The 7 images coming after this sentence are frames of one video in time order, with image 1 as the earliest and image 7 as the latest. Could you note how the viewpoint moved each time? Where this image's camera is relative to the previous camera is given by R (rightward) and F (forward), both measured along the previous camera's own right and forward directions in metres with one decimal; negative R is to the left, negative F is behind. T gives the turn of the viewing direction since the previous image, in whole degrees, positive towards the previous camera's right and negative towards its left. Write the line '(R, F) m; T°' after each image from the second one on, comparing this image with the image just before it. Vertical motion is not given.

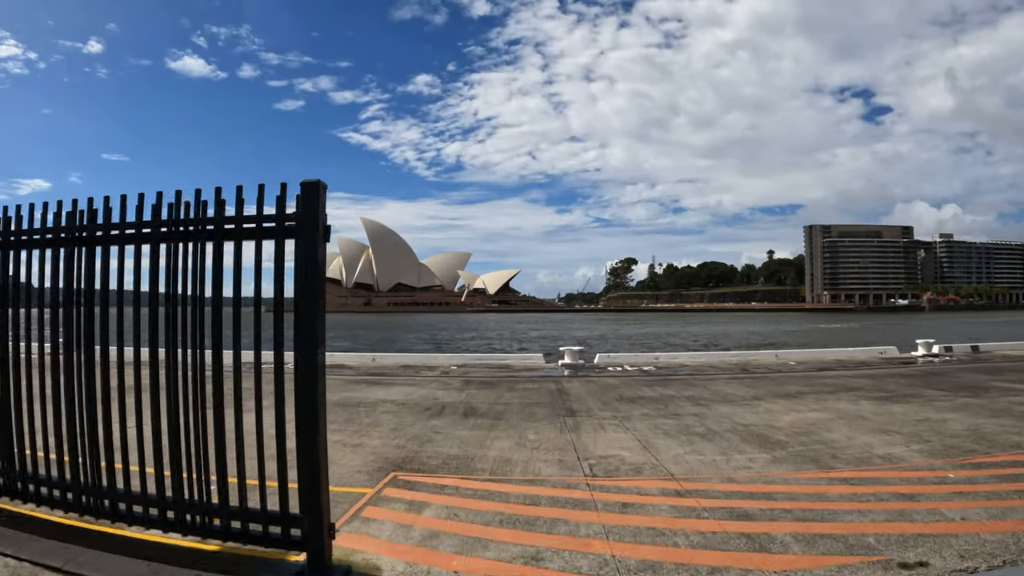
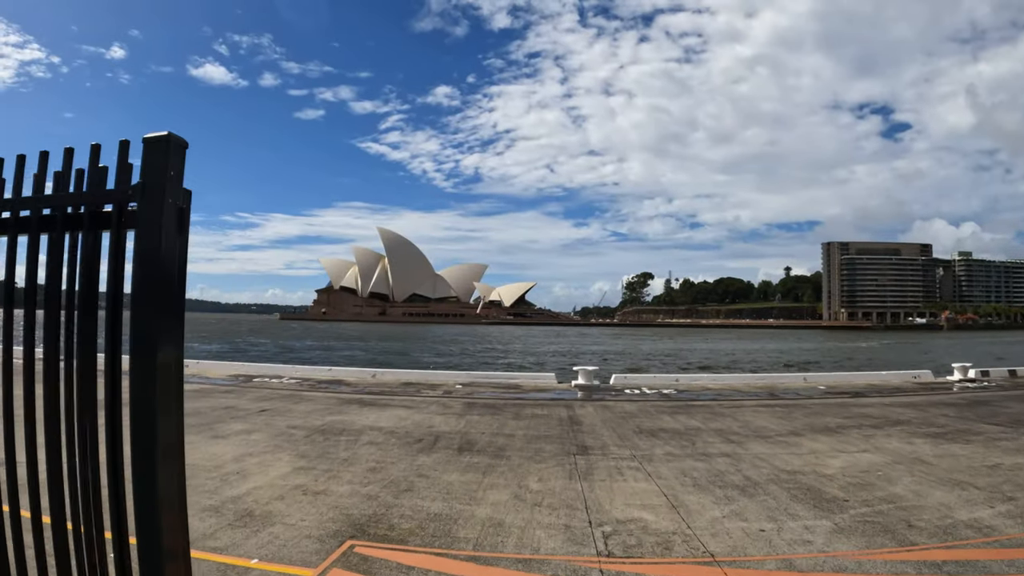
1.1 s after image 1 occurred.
(+0.1, +0.9) m; -2°
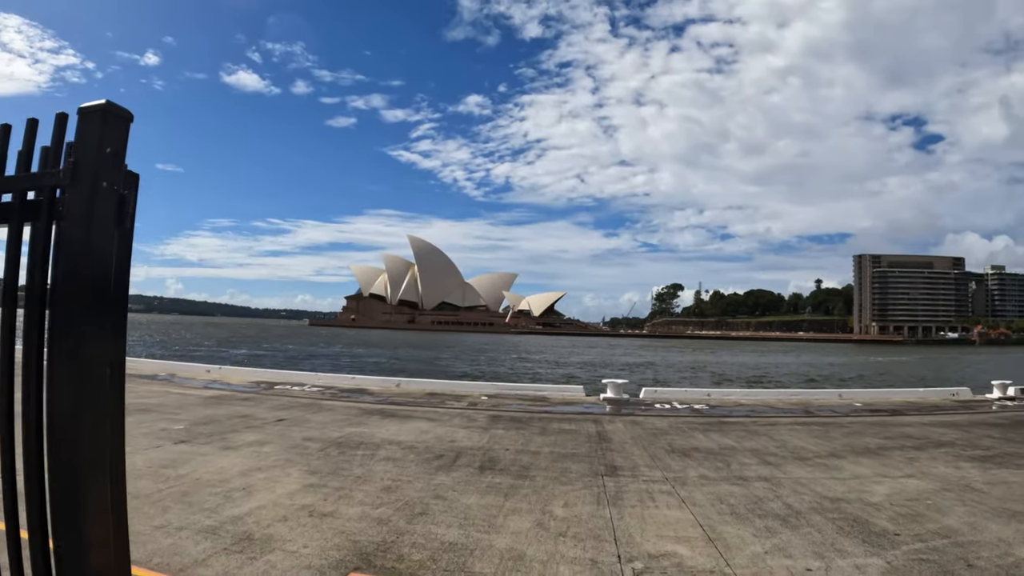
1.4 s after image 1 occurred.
(0.0, +0.3) m; -3°
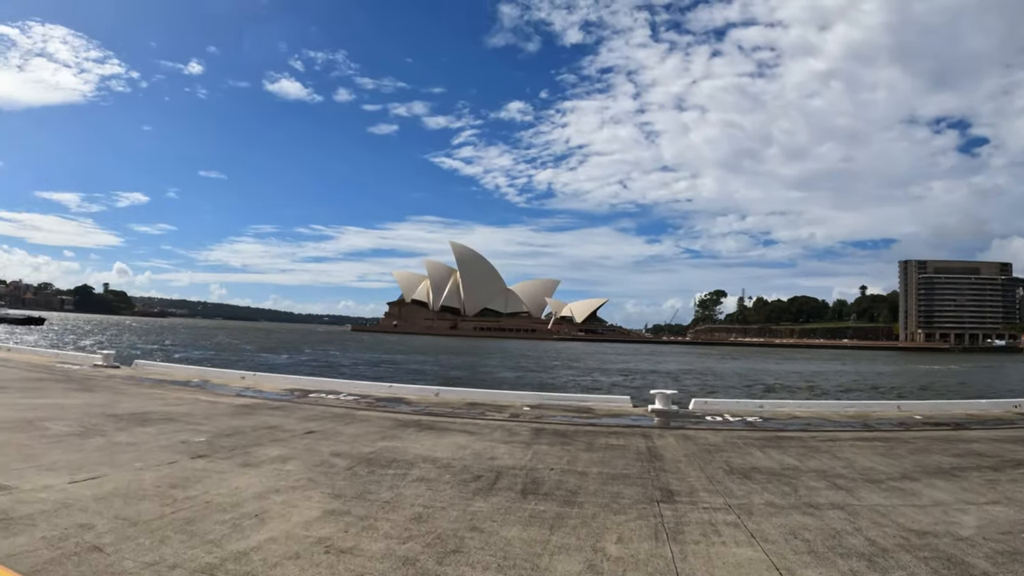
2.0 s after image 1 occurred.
(0.0, +0.5) m; -4°
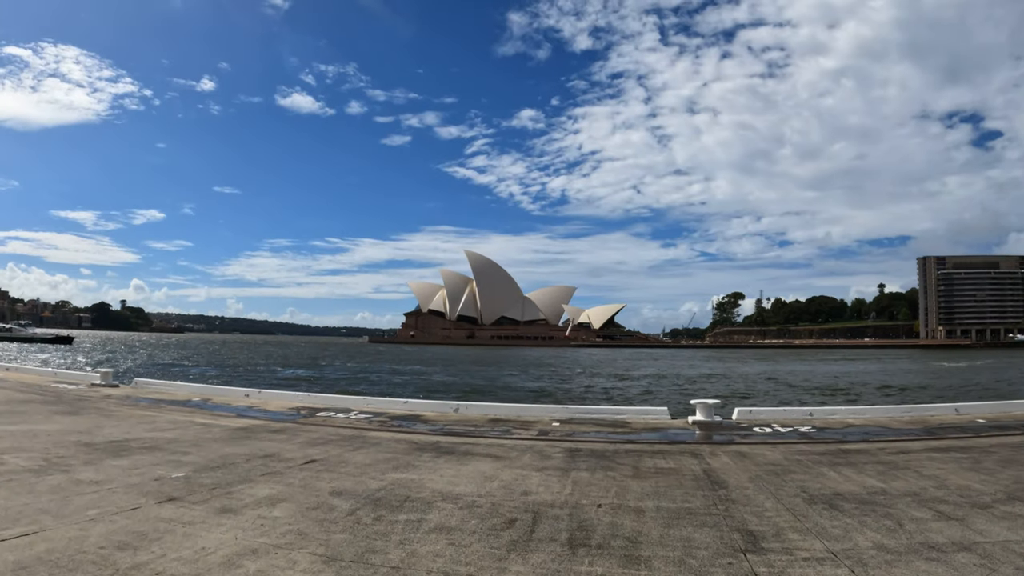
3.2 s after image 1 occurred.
(-0.1, +1.0) m; -1°
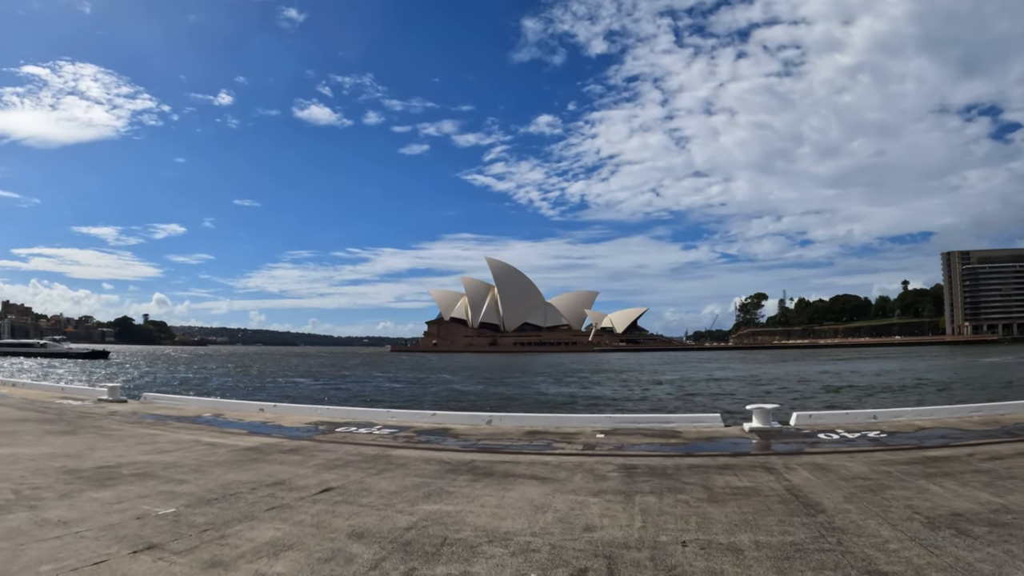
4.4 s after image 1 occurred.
(-0.2, +1.0) m; -2°
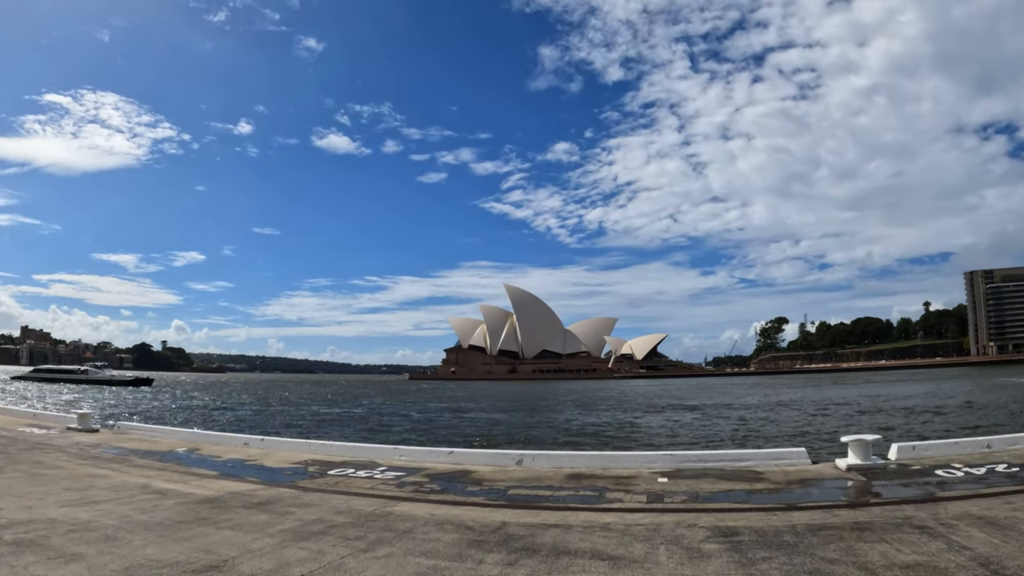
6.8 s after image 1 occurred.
(-0.2, +1.8) m; -2°
